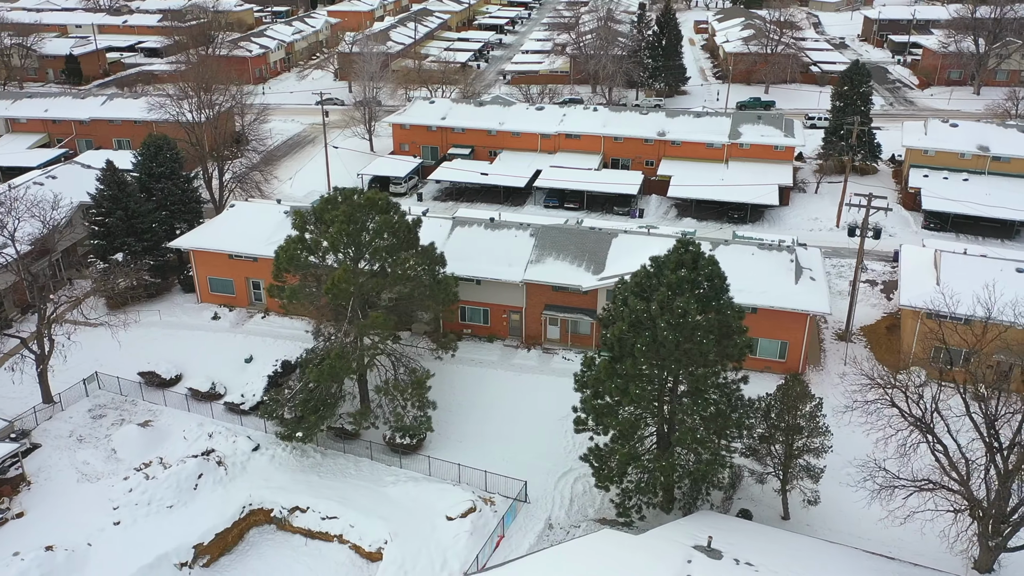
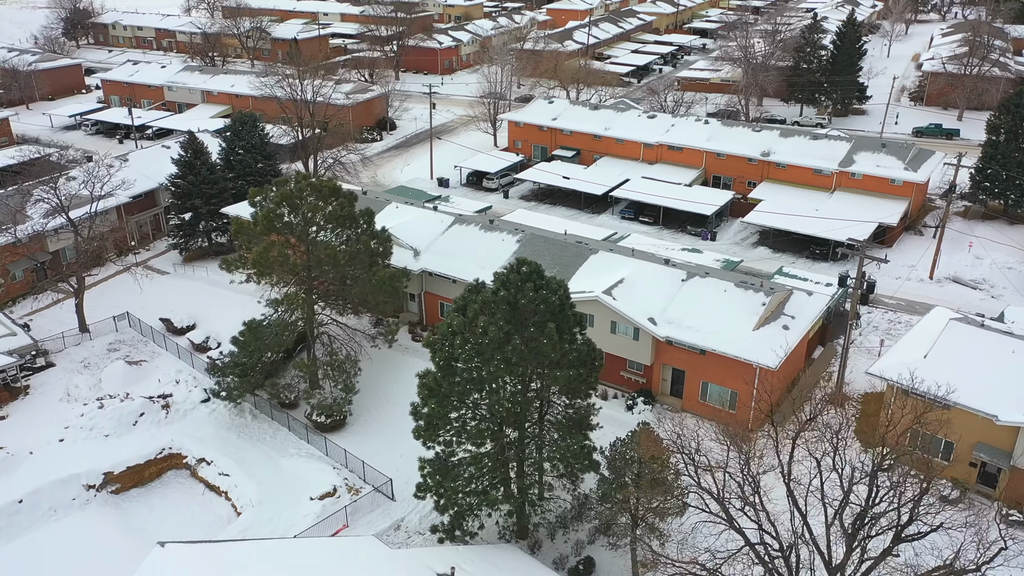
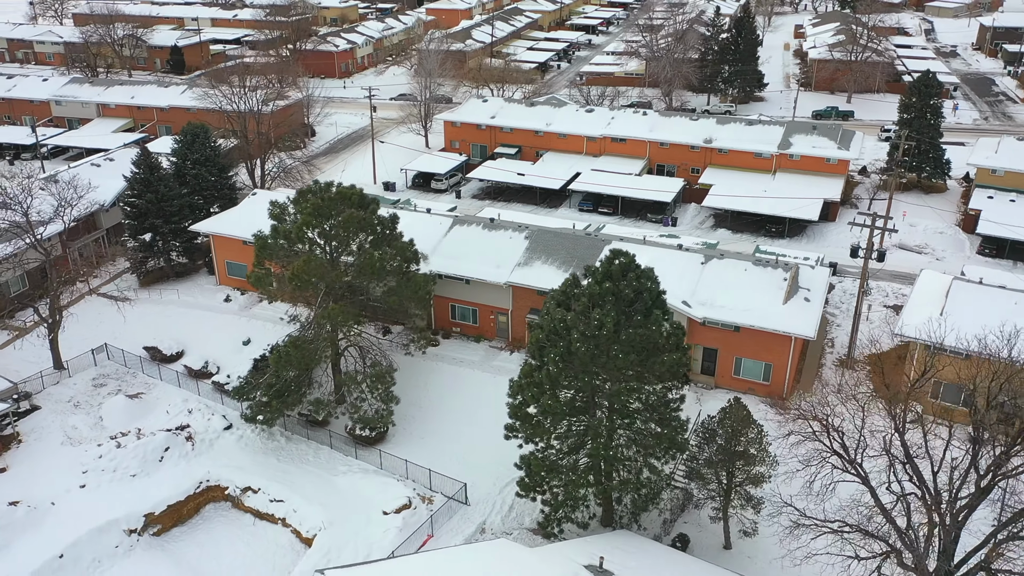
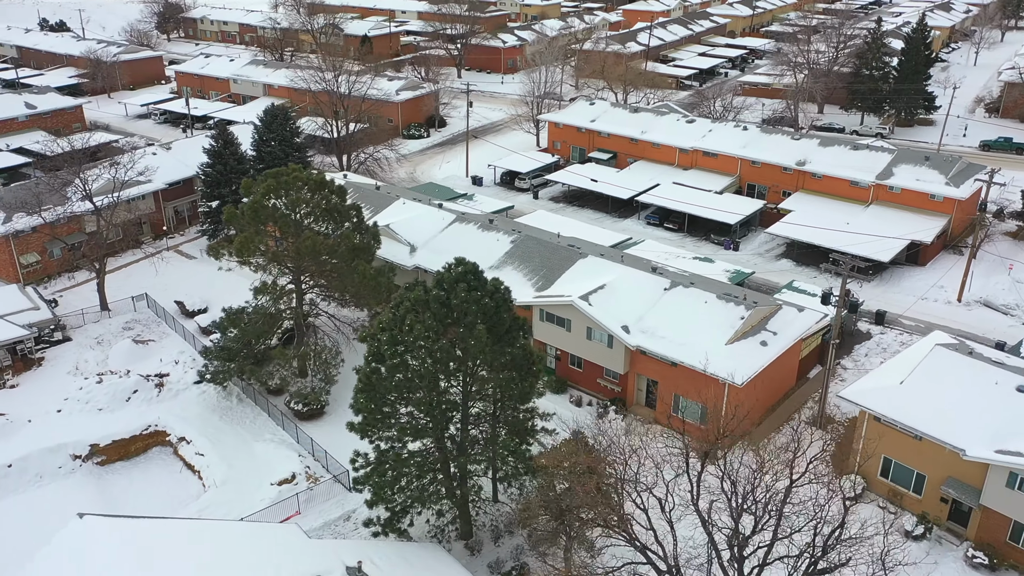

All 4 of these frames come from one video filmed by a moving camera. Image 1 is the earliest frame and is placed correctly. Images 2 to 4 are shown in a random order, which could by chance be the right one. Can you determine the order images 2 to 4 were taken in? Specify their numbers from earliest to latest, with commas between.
3, 2, 4
